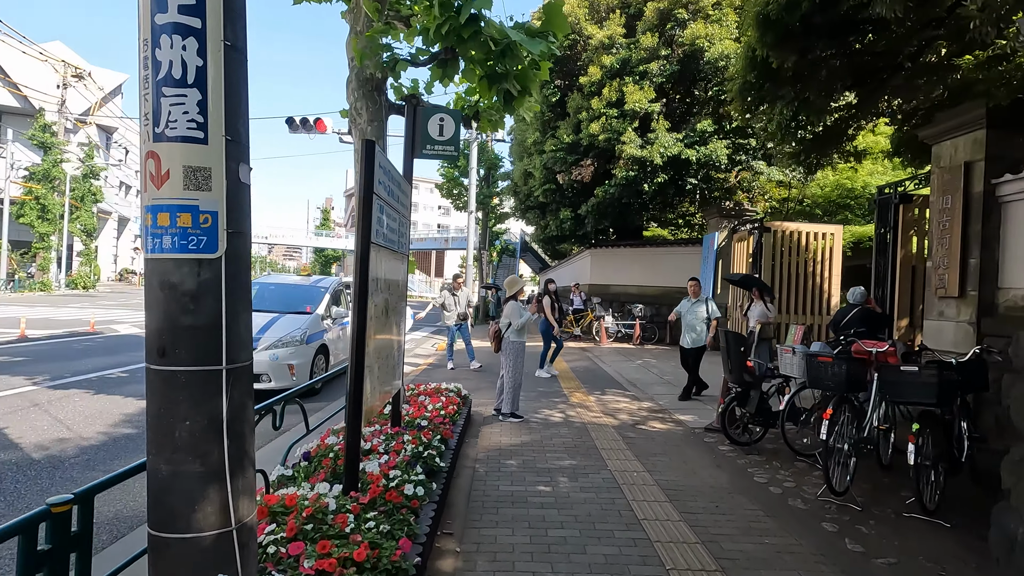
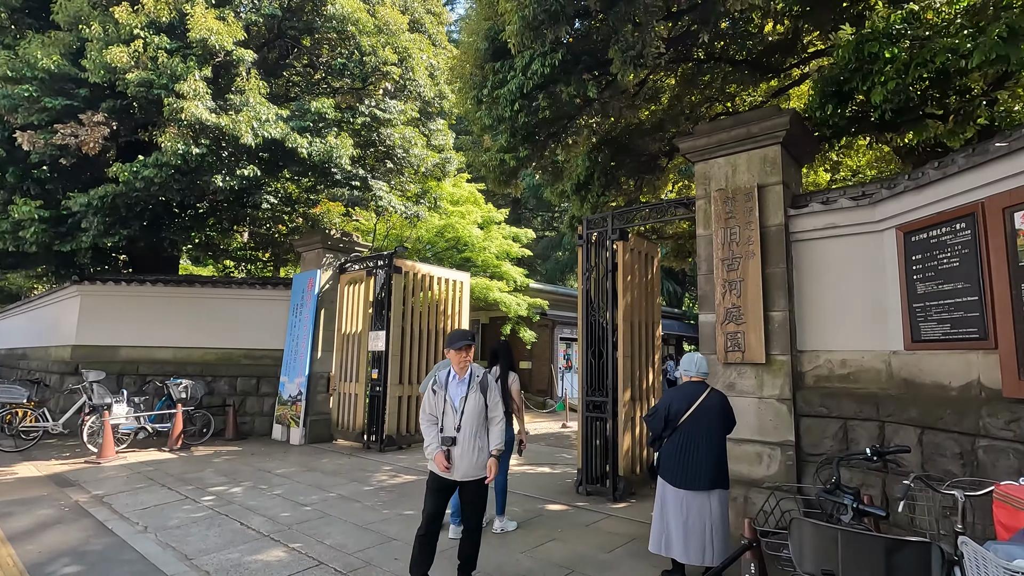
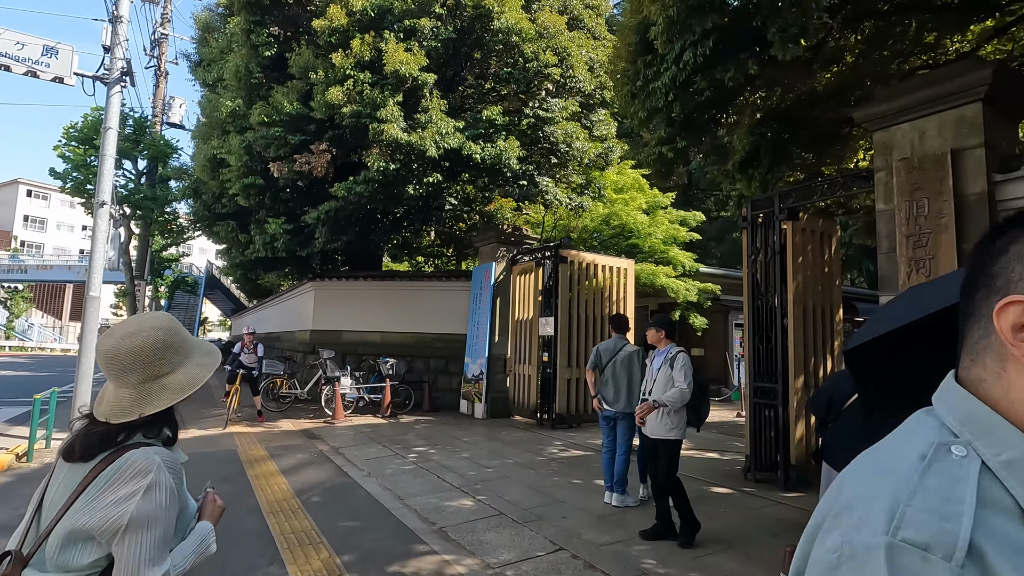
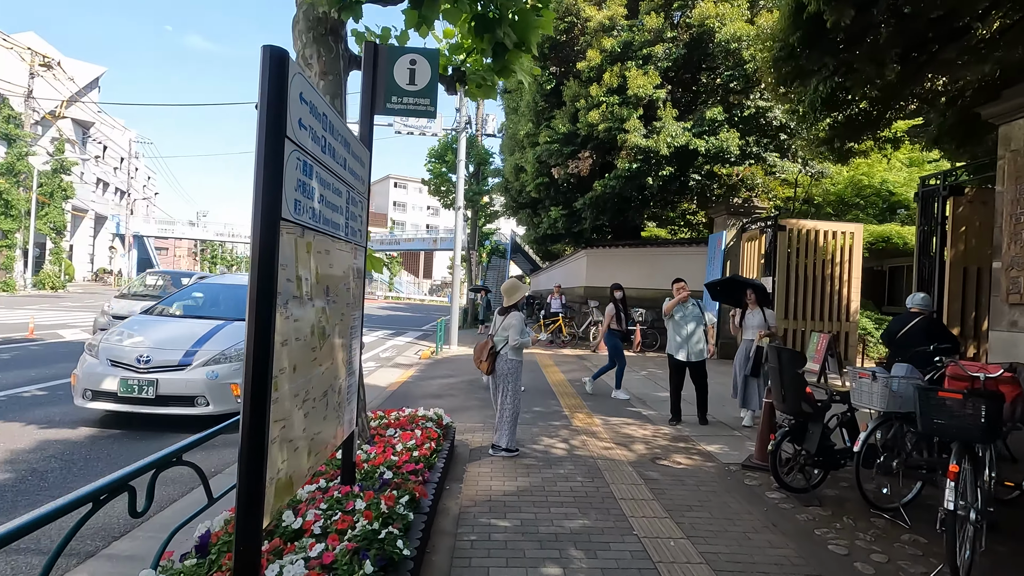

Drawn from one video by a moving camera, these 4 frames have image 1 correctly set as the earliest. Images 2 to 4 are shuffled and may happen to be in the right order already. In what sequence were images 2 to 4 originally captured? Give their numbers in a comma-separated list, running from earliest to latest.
4, 3, 2
